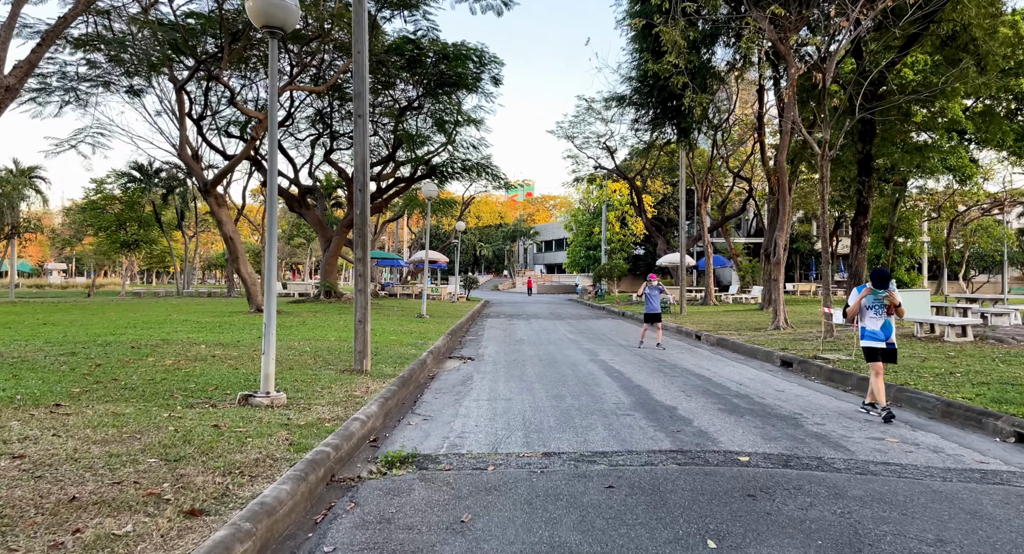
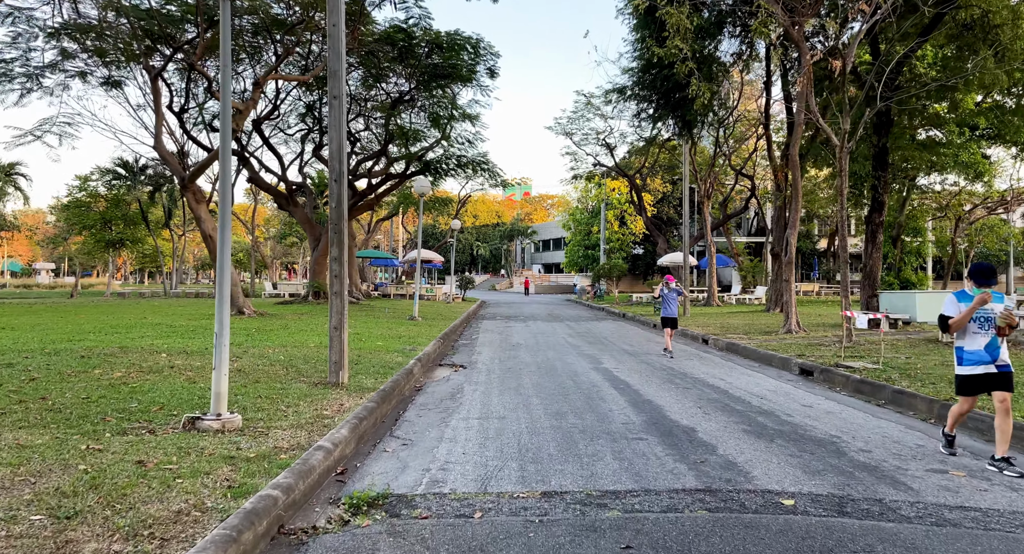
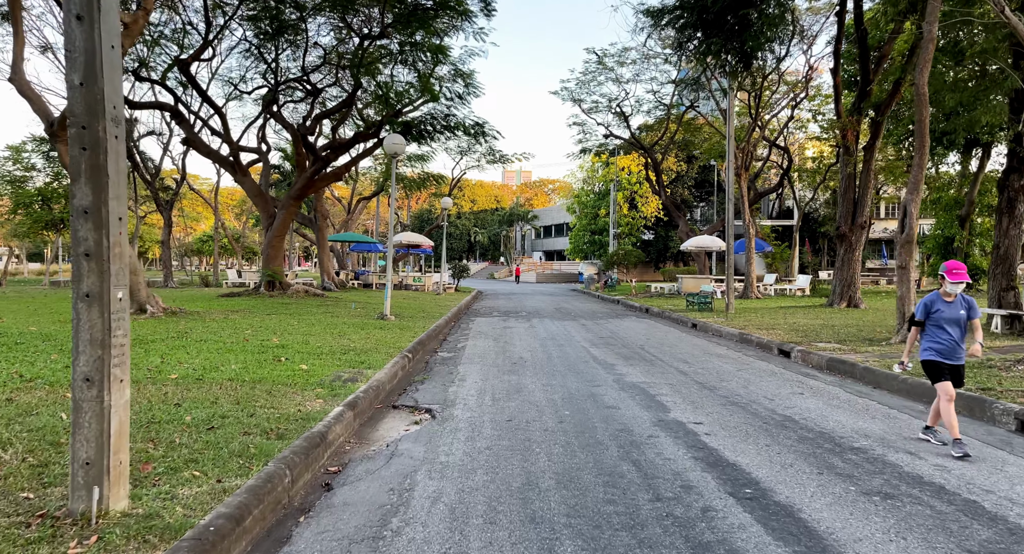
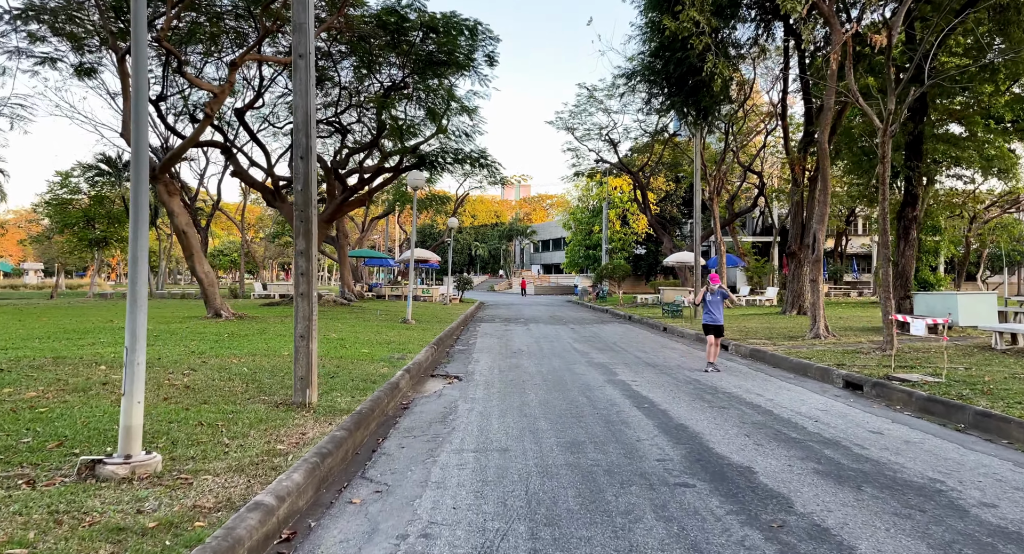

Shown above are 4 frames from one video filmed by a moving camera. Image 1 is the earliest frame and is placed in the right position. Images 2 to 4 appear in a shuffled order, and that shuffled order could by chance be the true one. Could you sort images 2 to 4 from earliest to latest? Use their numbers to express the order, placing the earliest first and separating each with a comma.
2, 4, 3
